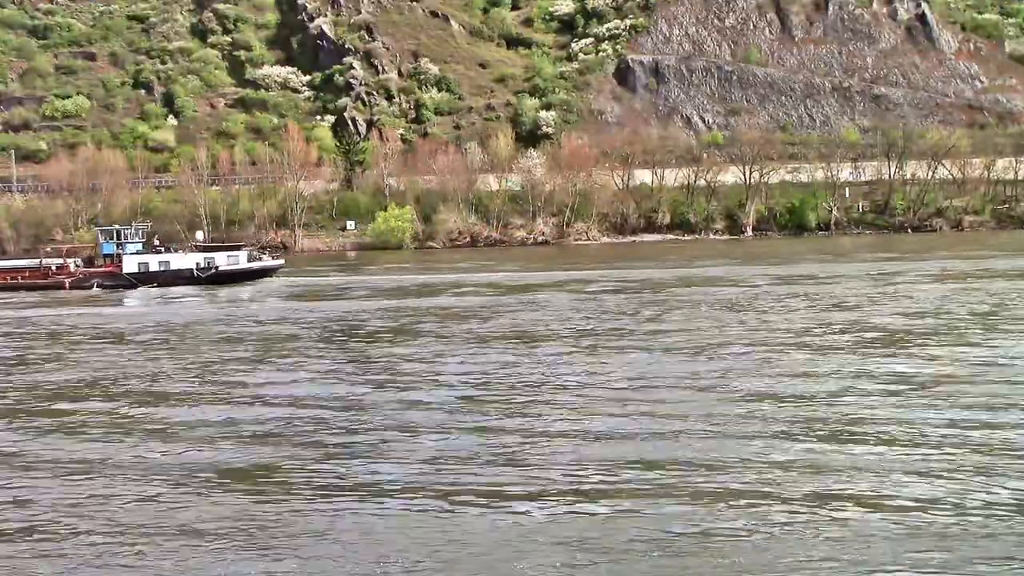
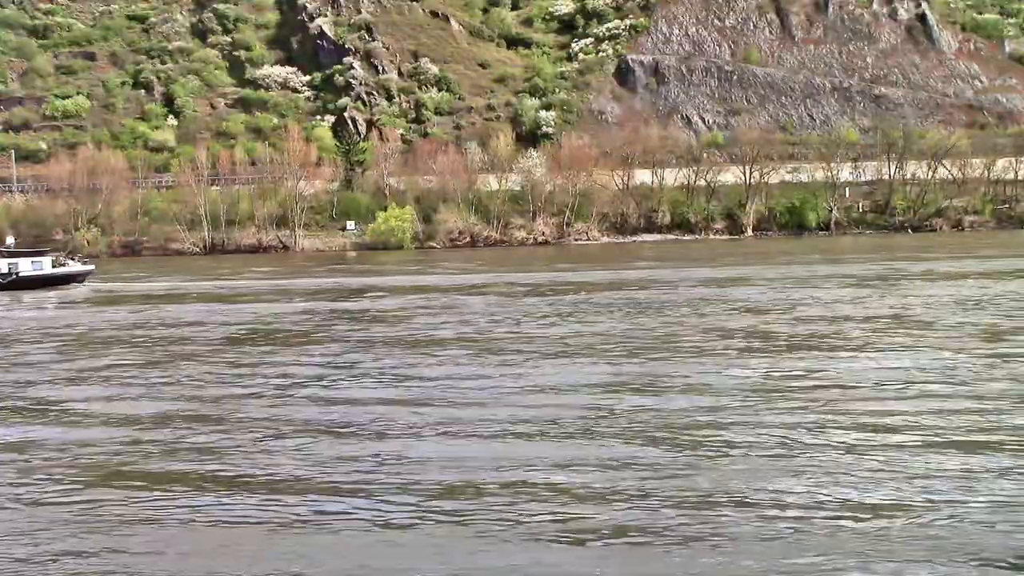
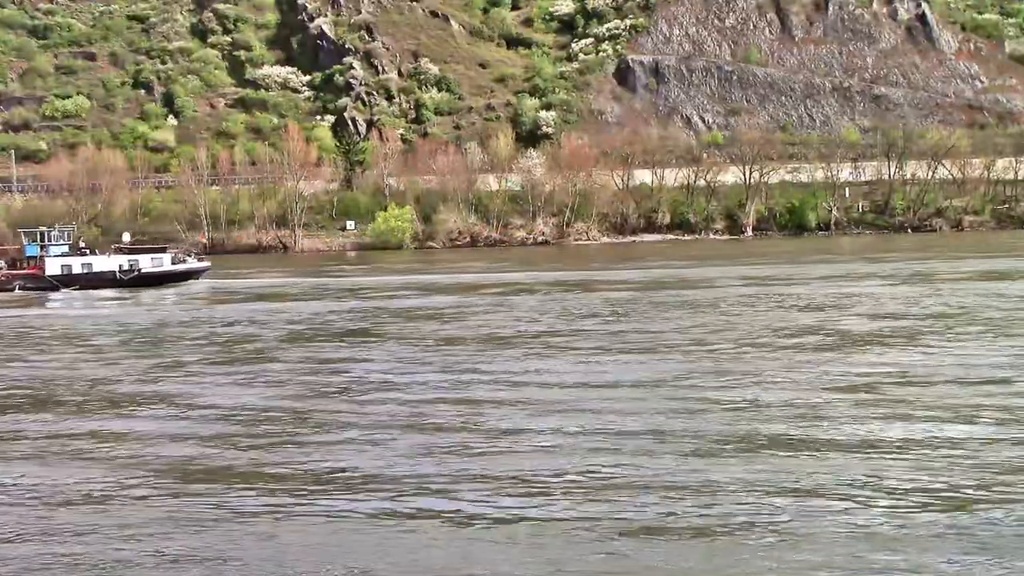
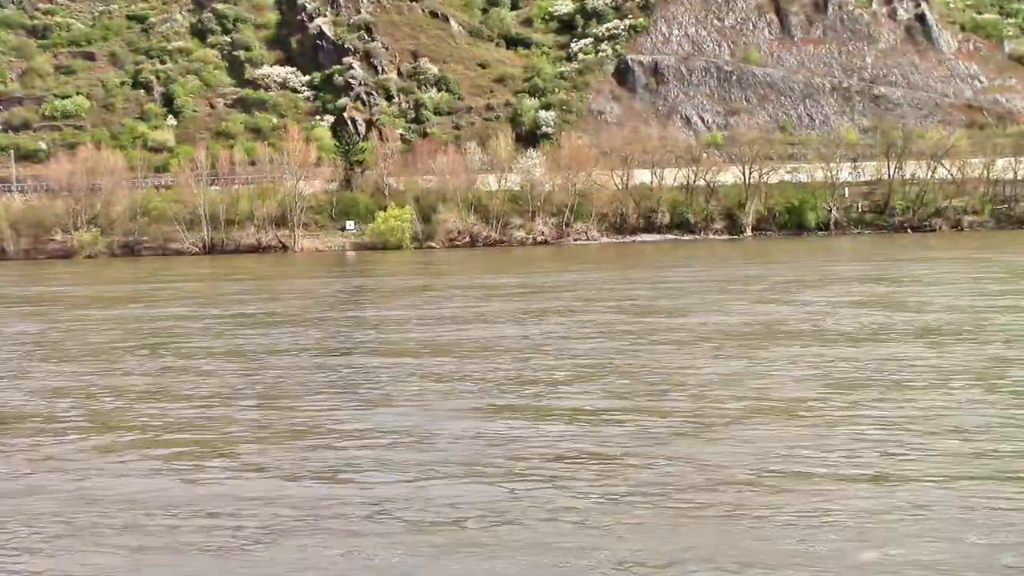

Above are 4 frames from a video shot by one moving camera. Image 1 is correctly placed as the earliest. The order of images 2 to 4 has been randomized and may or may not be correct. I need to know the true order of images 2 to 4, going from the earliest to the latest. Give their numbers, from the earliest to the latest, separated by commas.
3, 2, 4
